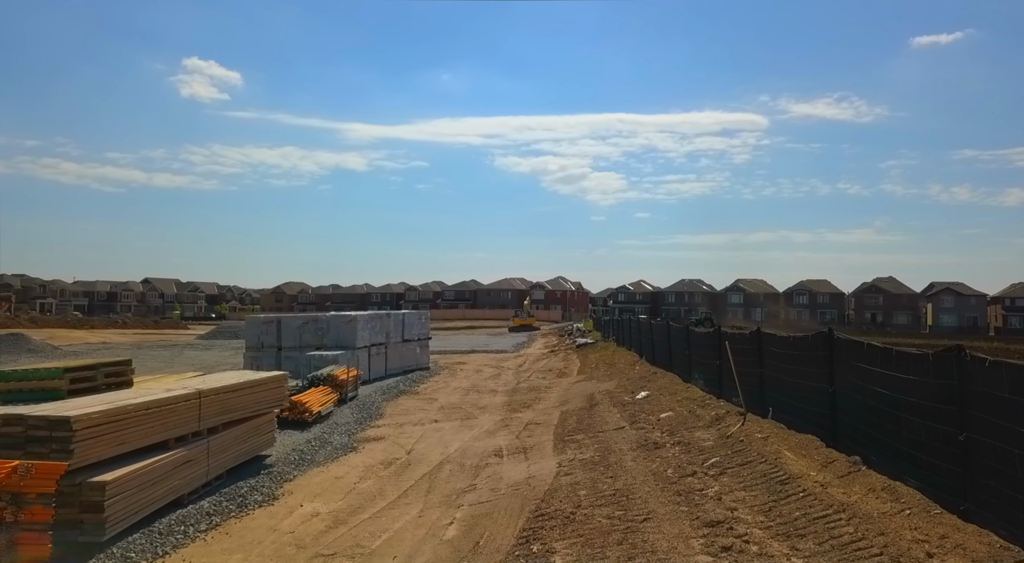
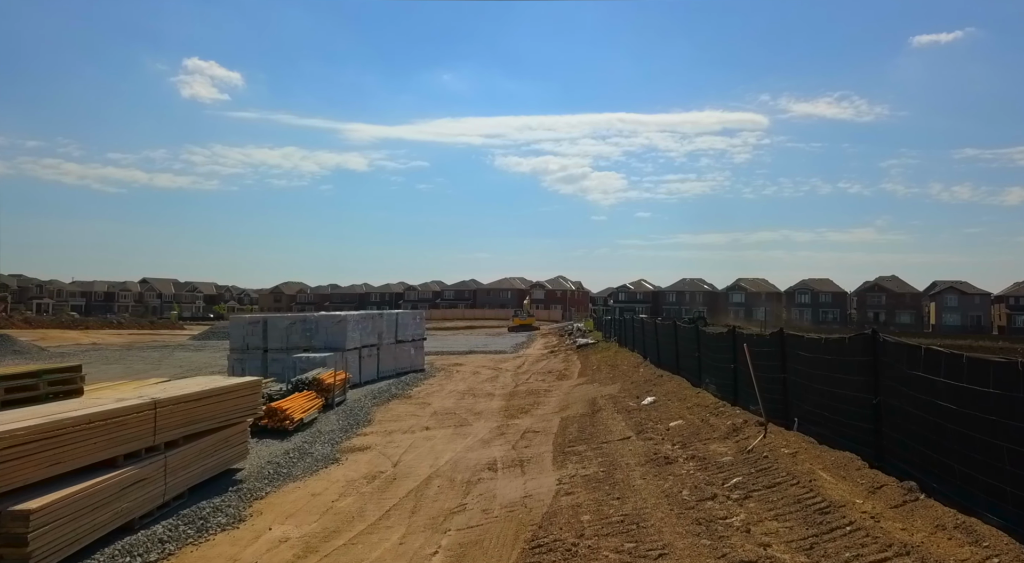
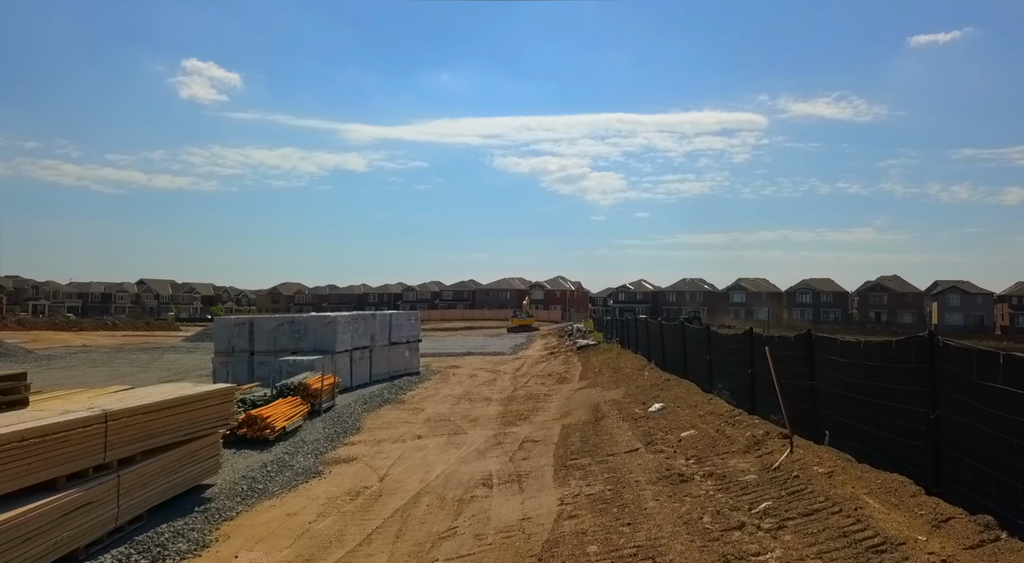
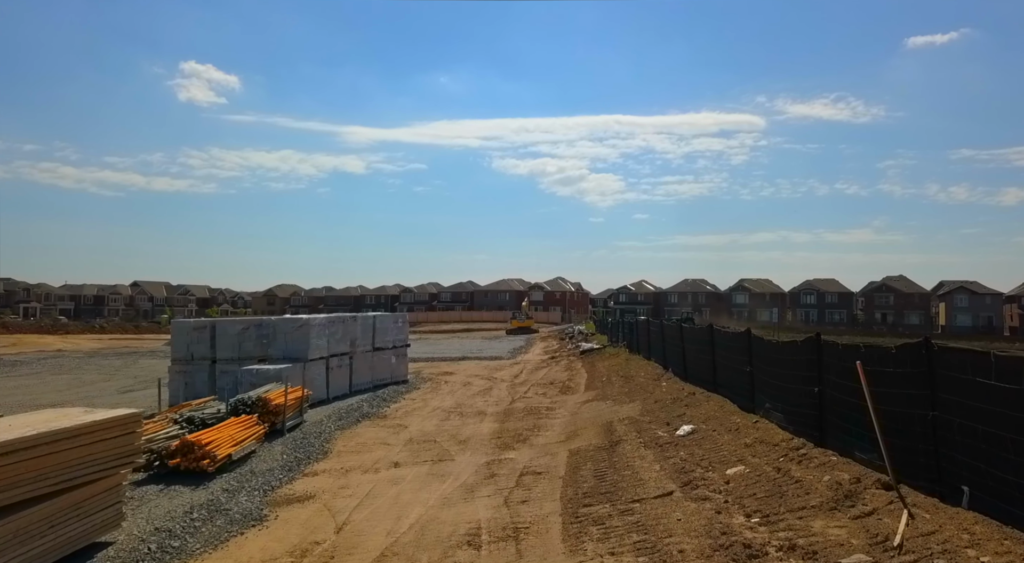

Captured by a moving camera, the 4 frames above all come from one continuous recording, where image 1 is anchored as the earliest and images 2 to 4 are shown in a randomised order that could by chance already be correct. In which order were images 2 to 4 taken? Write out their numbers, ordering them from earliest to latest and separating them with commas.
2, 3, 4
